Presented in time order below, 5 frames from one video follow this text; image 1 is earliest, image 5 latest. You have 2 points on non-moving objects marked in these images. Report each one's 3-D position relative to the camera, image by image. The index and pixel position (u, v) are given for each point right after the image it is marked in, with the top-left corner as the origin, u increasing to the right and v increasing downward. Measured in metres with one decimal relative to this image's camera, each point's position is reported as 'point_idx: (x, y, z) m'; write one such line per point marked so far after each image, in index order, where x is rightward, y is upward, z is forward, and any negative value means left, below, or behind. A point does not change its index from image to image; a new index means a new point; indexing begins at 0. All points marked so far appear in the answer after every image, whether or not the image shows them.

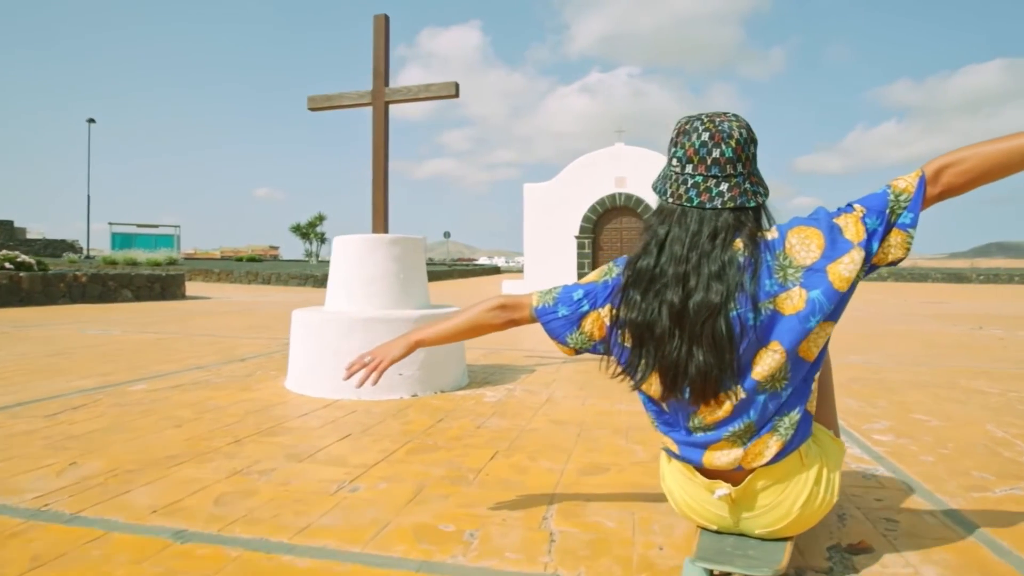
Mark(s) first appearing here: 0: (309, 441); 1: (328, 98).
0: (-1.0, -0.8, +3.3) m
1: (-1.5, +1.5, +5.3) m
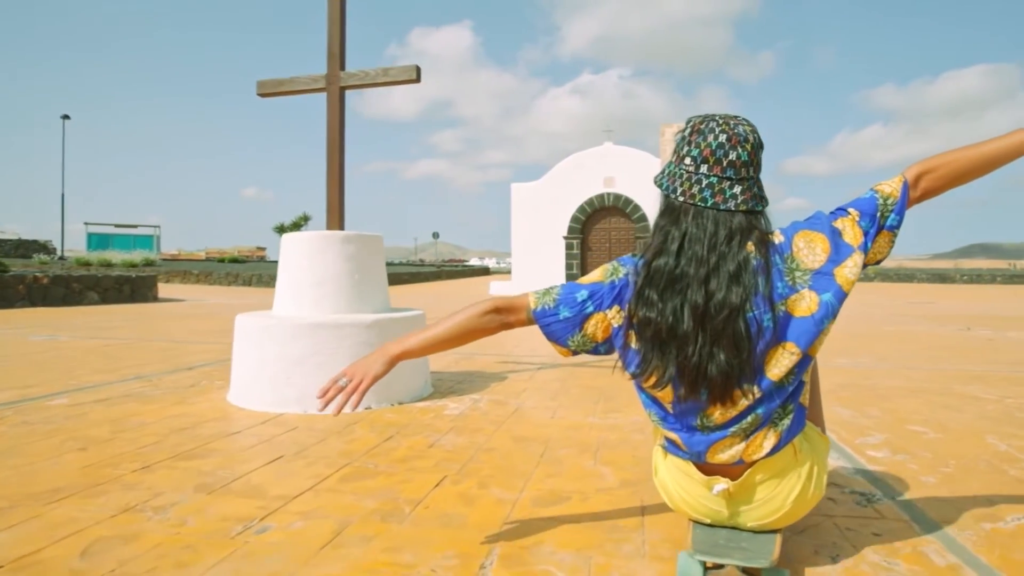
0: (-1.2, -0.8, +2.9) m
1: (-1.7, +1.5, +4.9) m
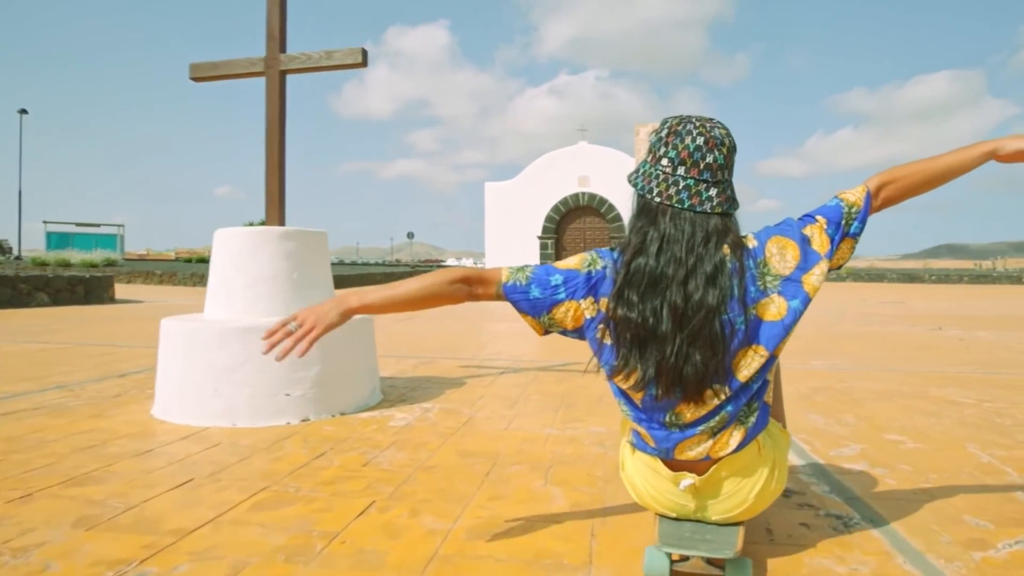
0: (-1.5, -0.8, +2.5) m
1: (-2.0, +1.5, +4.5) m
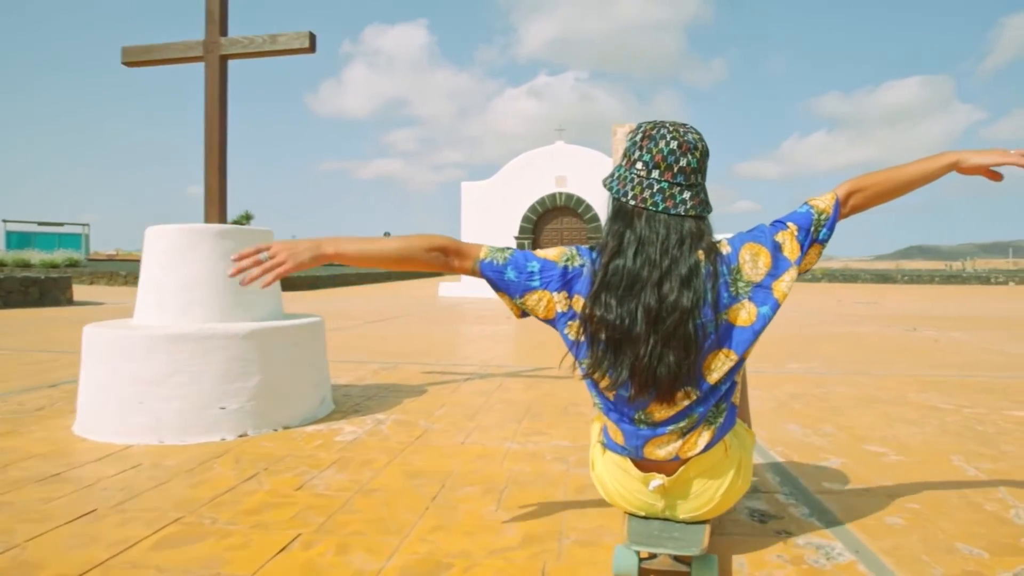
0: (-1.7, -0.8, +2.2) m
1: (-2.3, +1.5, +4.1) m
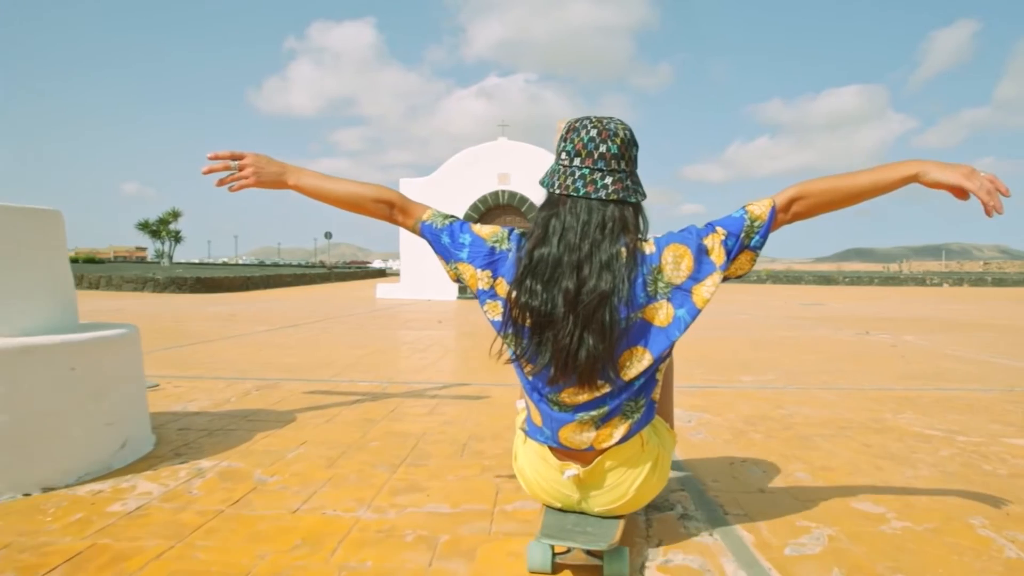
0: (-2.1, -0.8, +1.1) m
1: (-2.9, +1.5, +3.0) m
